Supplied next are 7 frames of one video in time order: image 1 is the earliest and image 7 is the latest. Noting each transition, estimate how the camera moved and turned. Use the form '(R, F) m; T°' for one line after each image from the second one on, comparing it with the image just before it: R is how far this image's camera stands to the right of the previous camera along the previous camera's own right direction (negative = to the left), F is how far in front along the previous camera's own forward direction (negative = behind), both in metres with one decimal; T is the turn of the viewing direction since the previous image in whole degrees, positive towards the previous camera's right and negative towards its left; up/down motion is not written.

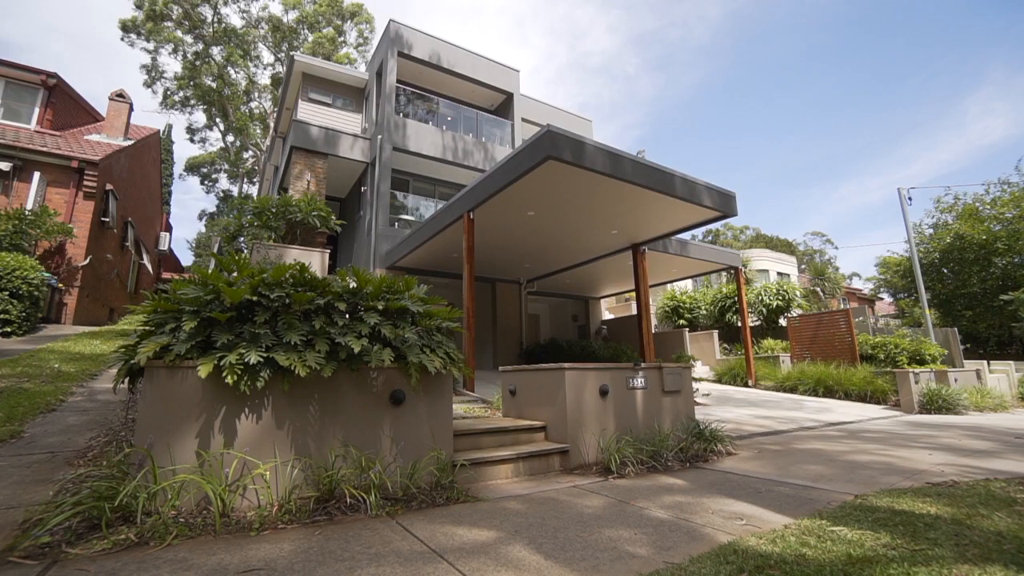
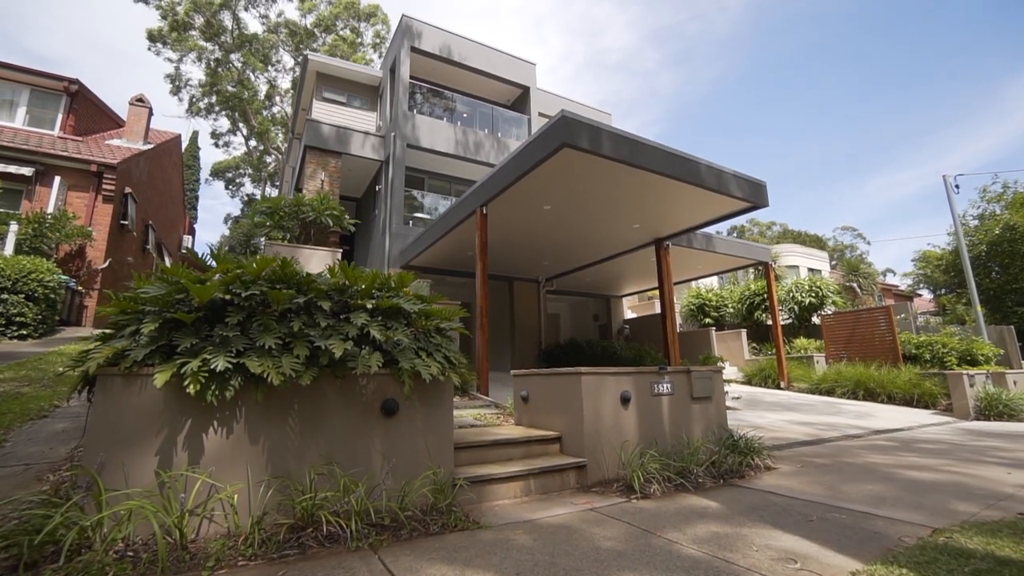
(+0.1, +0.4) m; -3°
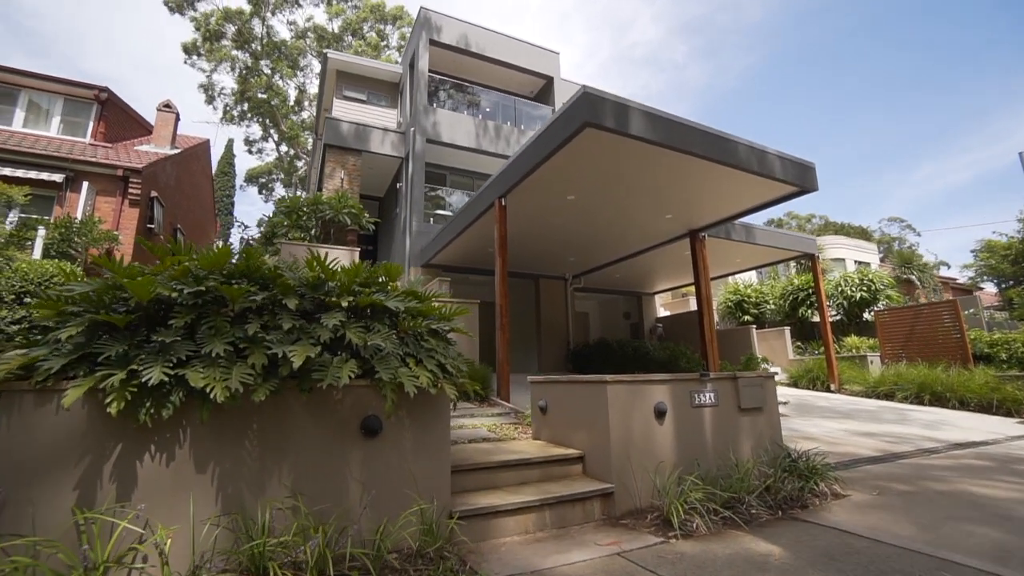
(+0.1, +0.5) m; -4°
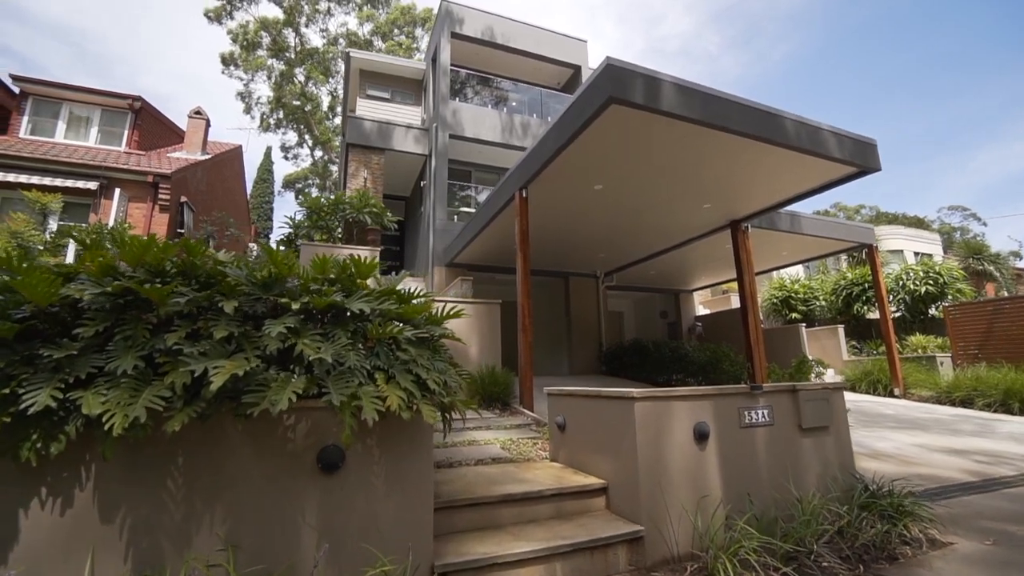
(+0.2, +0.5) m; -4°
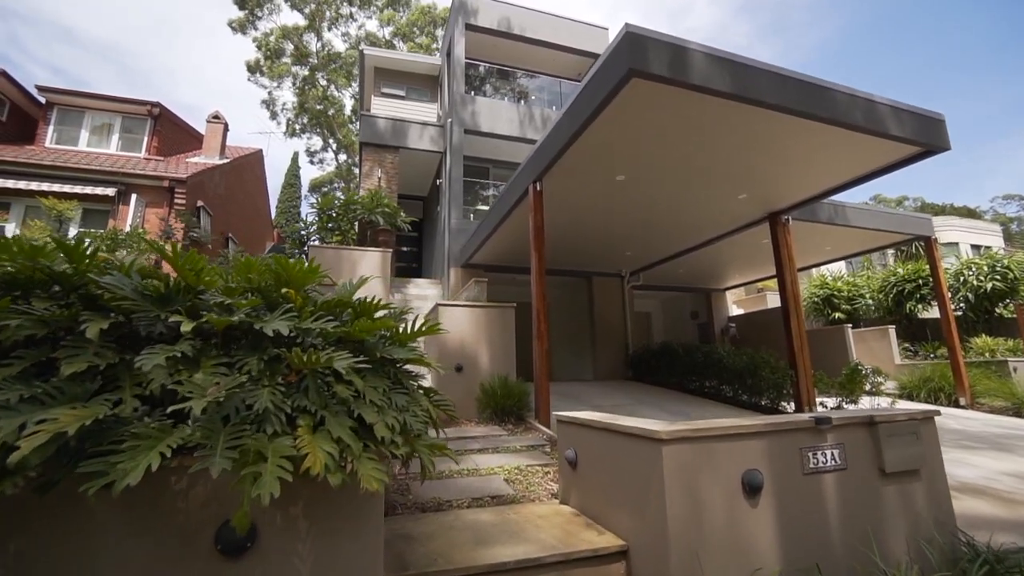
(+0.2, +0.5) m; -3°
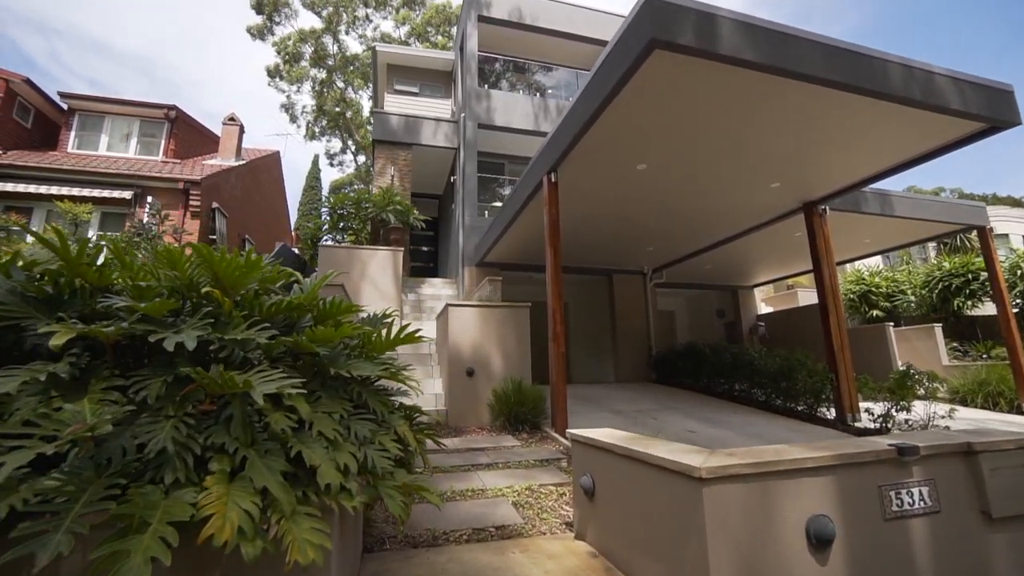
(+0.1, +0.4) m; -2°
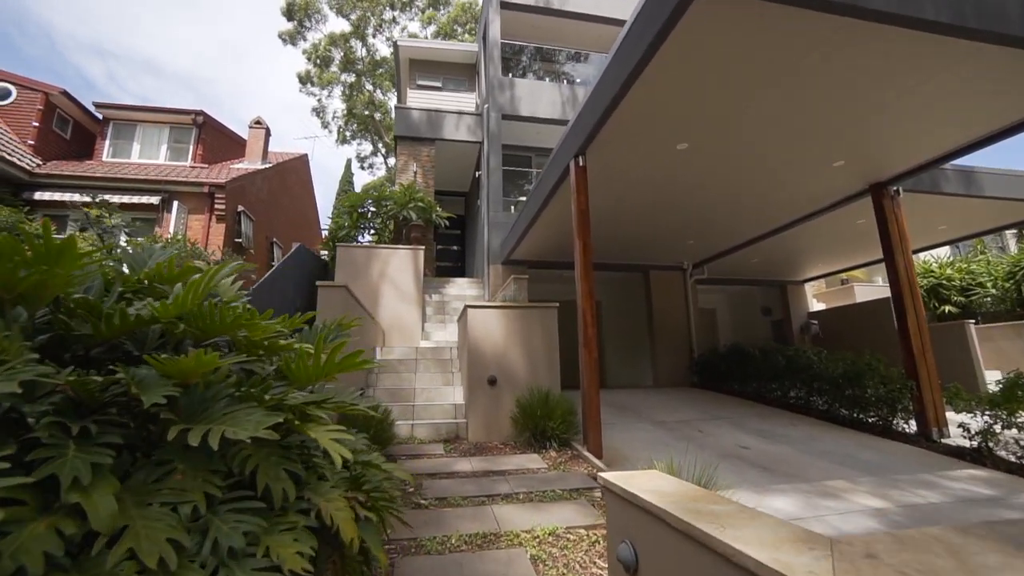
(+0.1, +0.6) m; -4°
